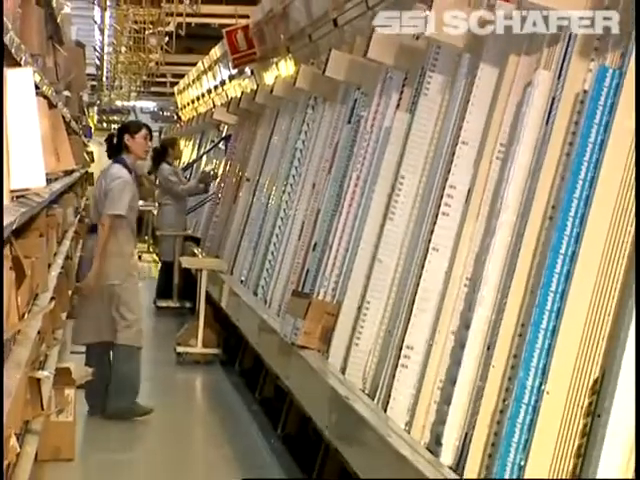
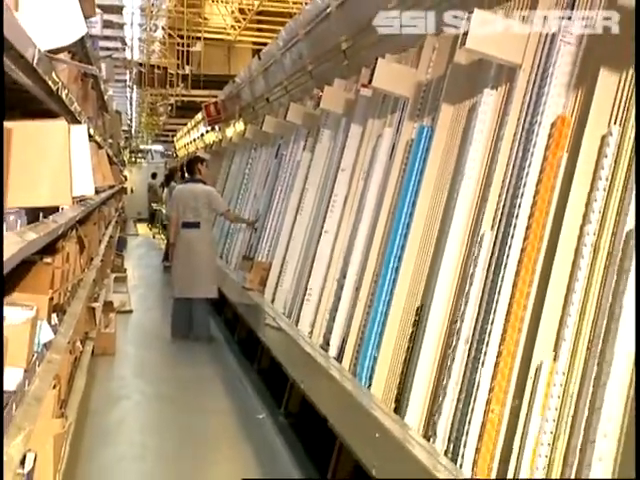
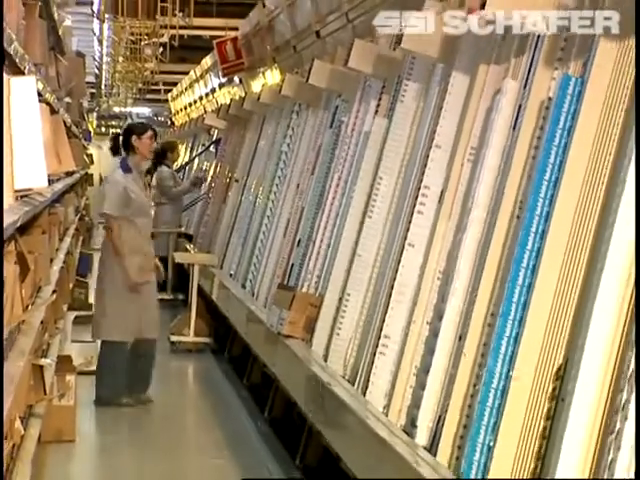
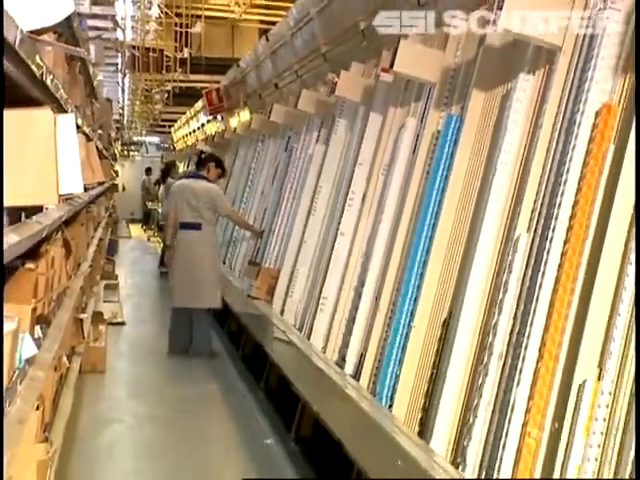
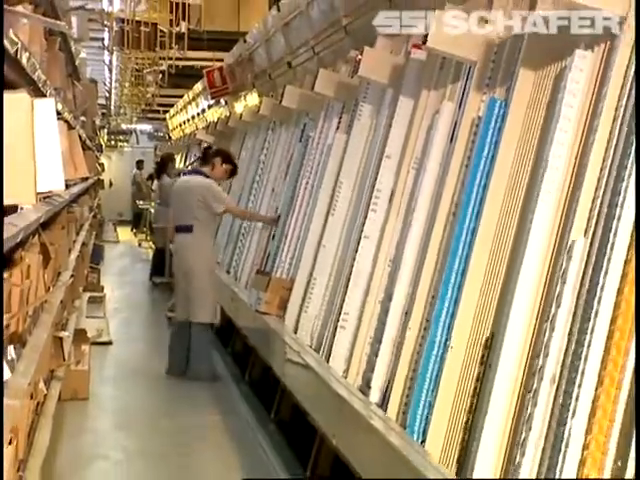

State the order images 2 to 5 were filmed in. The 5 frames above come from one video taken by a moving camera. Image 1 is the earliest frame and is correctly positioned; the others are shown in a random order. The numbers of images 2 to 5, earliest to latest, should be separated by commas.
3, 5, 4, 2
